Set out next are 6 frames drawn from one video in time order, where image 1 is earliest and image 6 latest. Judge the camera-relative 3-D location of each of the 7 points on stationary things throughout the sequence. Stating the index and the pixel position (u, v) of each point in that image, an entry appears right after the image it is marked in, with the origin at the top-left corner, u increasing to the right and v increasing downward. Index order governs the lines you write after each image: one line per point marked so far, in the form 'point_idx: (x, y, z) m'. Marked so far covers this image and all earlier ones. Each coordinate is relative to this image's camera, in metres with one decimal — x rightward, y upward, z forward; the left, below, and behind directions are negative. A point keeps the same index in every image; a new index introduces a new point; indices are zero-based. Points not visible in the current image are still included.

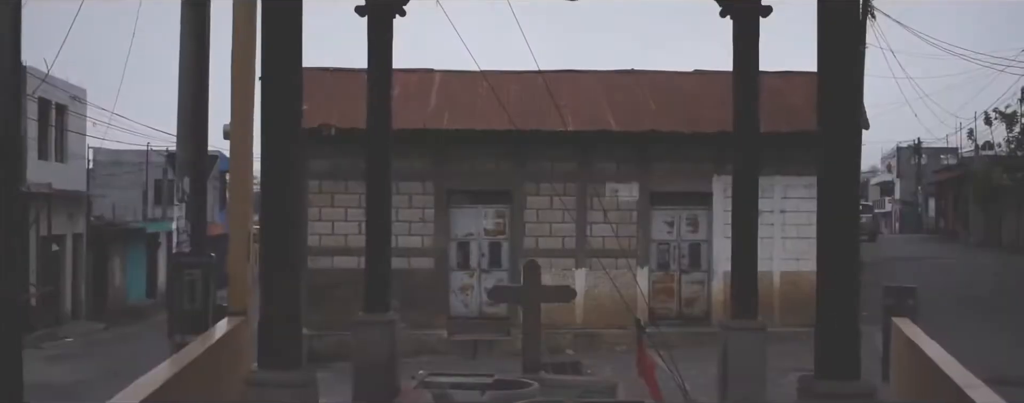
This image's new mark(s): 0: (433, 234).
0: (-1.1, -0.5, +13.8) m
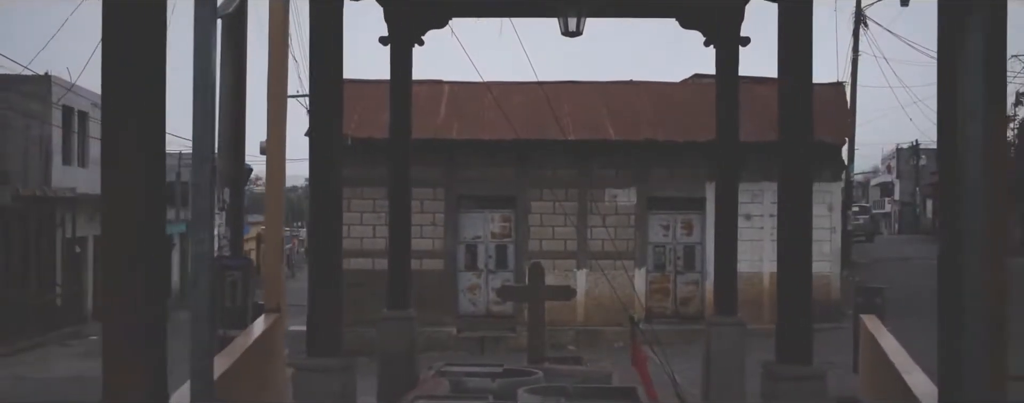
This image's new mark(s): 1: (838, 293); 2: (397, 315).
0: (-1.0, -0.5, +14.7) m
1: (+5.1, -1.4, +15.2) m
2: (-1.0, -1.0, +8.3) m
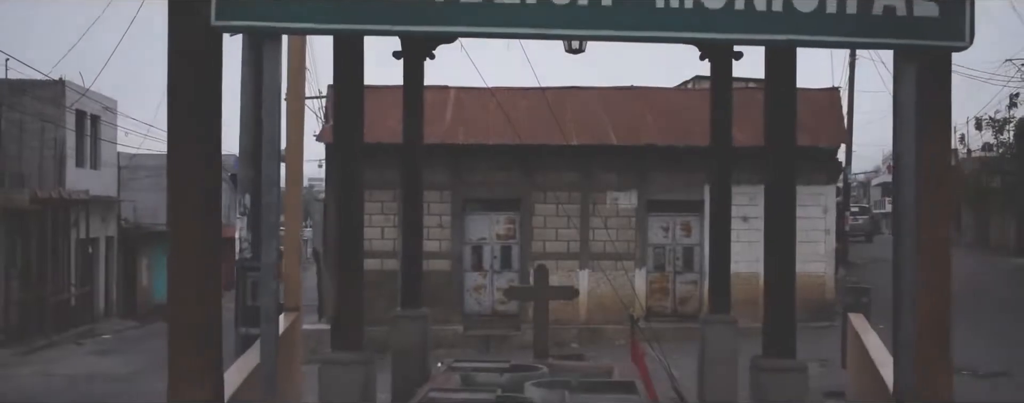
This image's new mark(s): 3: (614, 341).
0: (-1.0, -0.6, +15.2) m
1: (+5.1, -1.5, +15.6) m
2: (-0.9, -1.0, +8.8) m
3: (+1.6, -2.2, +15.2) m
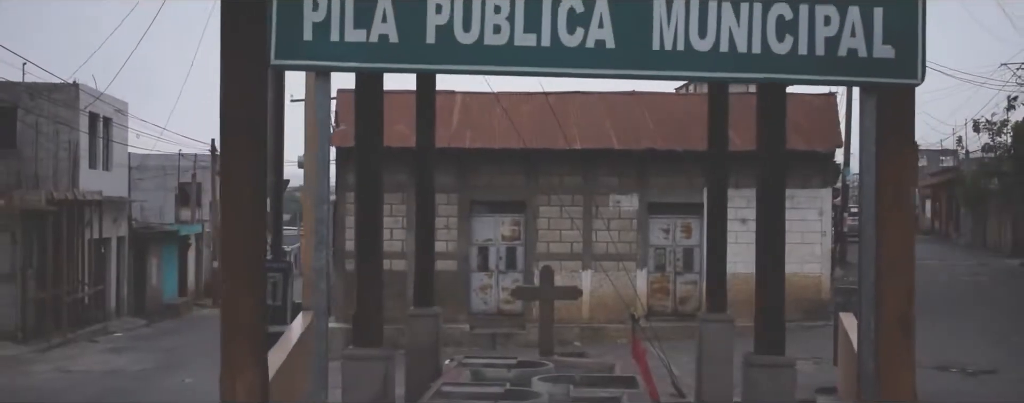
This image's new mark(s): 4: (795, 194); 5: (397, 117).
0: (-0.9, -0.6, +15.7) m
1: (+5.2, -1.5, +16.1) m
2: (-0.8, -1.0, +9.2) m
3: (+1.7, -2.2, +15.7) m
4: (+4.6, +0.1, +16.0) m
5: (-1.9, +1.4, +15.6) m
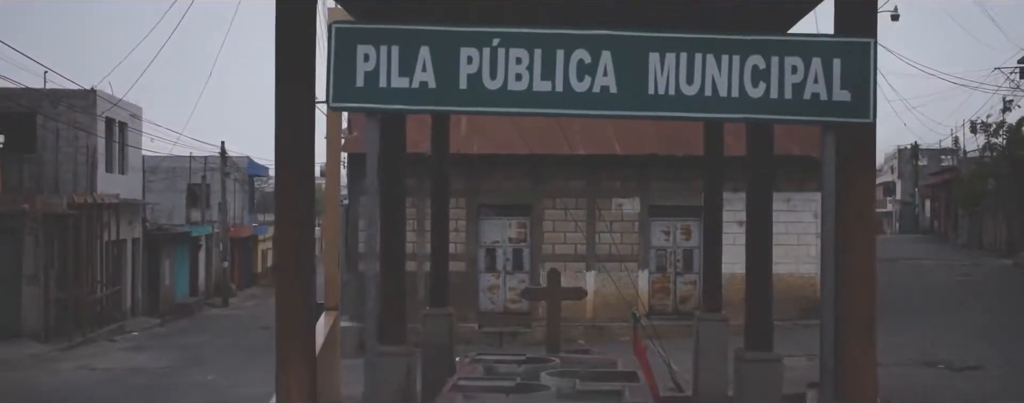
0: (-0.8, -0.7, +16.3) m
1: (+5.3, -1.5, +16.7) m
2: (-0.7, -1.1, +9.9) m
3: (+1.8, -2.3, +16.3) m
4: (+4.7, +0.1, +16.6) m
5: (-1.8, +1.3, +16.3) m
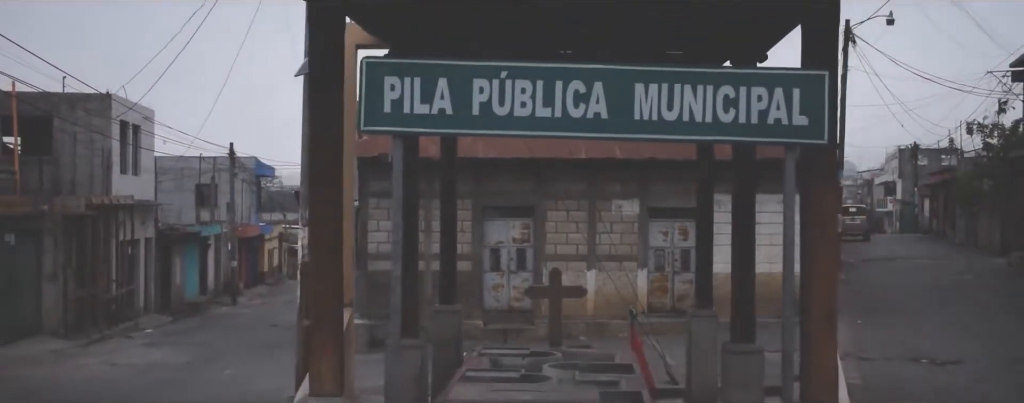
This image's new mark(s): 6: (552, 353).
0: (-0.7, -0.7, +16.9) m
1: (+5.4, -1.6, +17.3) m
2: (-0.7, -1.2, +10.5) m
3: (+1.8, -2.3, +16.9) m
4: (+4.8, 0.0, +17.3) m
5: (-1.7, +1.3, +16.9) m
6: (+0.4, -1.6, +10.3) m
